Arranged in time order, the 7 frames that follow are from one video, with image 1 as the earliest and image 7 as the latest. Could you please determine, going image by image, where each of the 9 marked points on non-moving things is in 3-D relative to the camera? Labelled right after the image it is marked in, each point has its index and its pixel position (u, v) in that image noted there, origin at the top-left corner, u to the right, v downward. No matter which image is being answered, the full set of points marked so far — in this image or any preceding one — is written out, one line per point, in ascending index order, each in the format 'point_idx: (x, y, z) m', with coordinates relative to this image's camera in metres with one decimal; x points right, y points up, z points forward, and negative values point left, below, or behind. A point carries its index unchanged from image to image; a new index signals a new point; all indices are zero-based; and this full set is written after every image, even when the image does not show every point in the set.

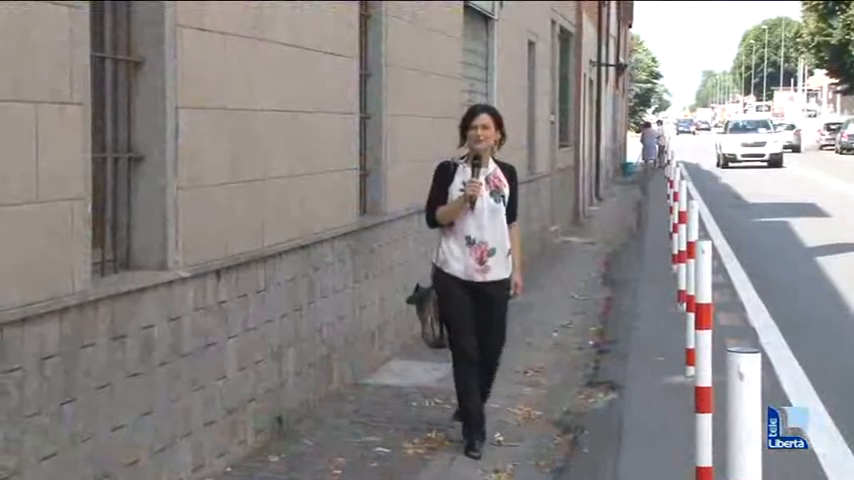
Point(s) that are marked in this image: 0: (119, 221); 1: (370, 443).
0: (-1.0, +0.1, +4.8) m
1: (-0.2, -0.8, +5.9) m
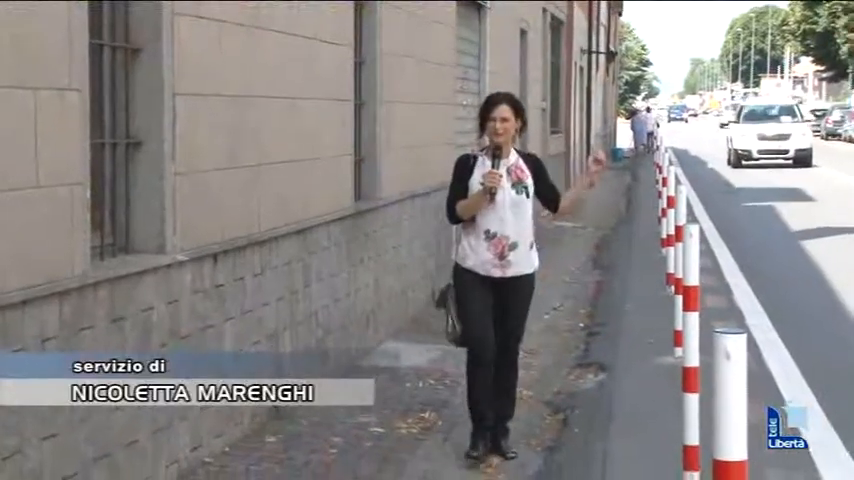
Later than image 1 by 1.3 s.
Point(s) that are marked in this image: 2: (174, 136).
0: (-1.0, +0.1, +4.9) m
1: (-0.3, -0.7, +6.0) m
2: (-0.9, +0.4, +5.0) m
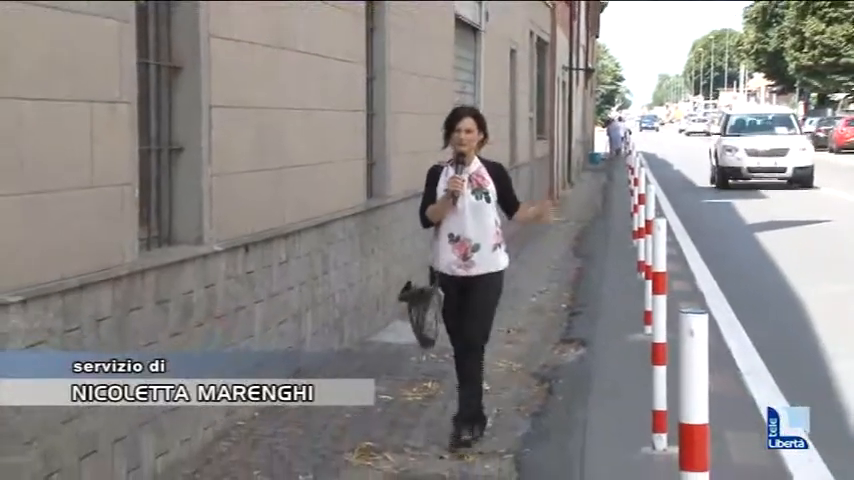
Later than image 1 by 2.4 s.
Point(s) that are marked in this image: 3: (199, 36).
0: (-1.0, +0.1, +5.6) m
1: (-0.2, -0.7, +6.7) m
2: (-0.9, +0.4, +5.8) m
3: (-0.9, +0.8, +5.6) m
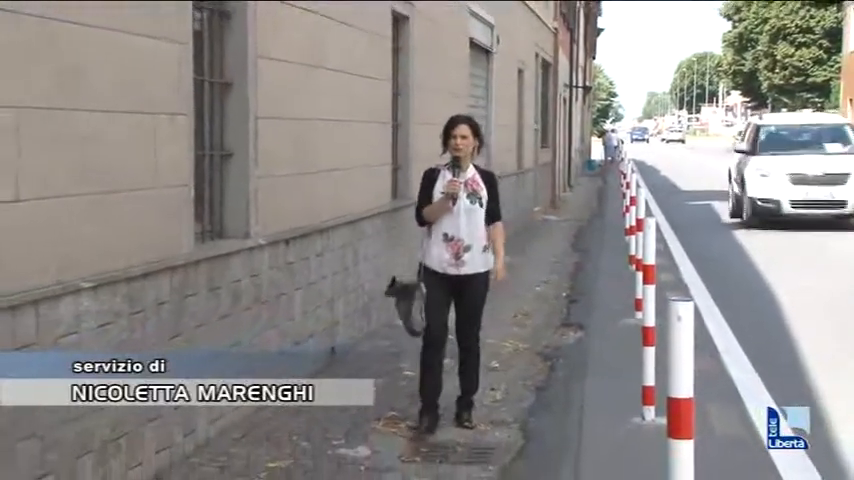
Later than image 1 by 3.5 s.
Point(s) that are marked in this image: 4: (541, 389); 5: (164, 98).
0: (-0.9, +0.2, +6.5) m
1: (-0.1, -0.7, +7.5) m
2: (-0.8, +0.4, +6.6) m
3: (-0.8, +0.8, +6.5) m
4: (+0.5, -0.7, +7.0) m
5: (-1.0, +0.6, +5.7) m
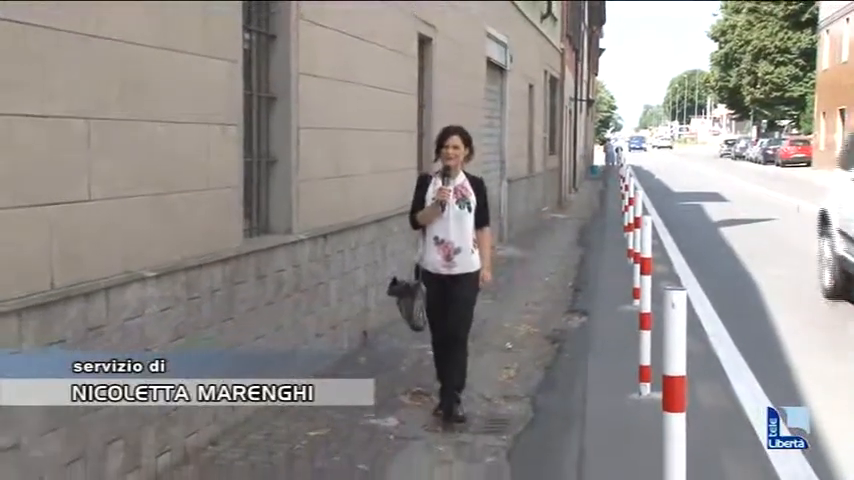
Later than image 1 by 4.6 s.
0: (-0.8, +0.2, +7.4) m
1: (0.0, -0.6, +8.4) m
2: (-0.7, +0.4, +7.5) m
3: (-0.7, +0.8, +7.3) m
4: (+0.7, -0.7, +7.9) m
5: (-0.9, +0.6, +6.6) m
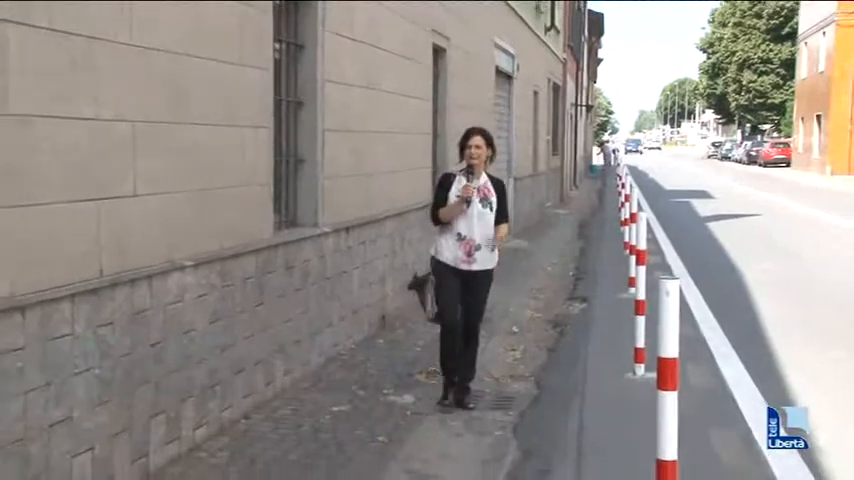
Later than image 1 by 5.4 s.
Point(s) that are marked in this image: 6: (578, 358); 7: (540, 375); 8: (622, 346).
0: (-0.8, +0.2, +8.1) m
1: (+0.1, -0.6, +9.1) m
2: (-0.6, +0.5, +8.2) m
3: (-0.6, +0.9, +8.0) m
4: (+0.7, -0.7, +8.6) m
5: (-0.9, +0.6, +7.3) m
6: (+0.9, -0.7, +8.5) m
7: (+0.6, -0.8, +8.2) m
8: (+1.2, -0.6, +8.6) m
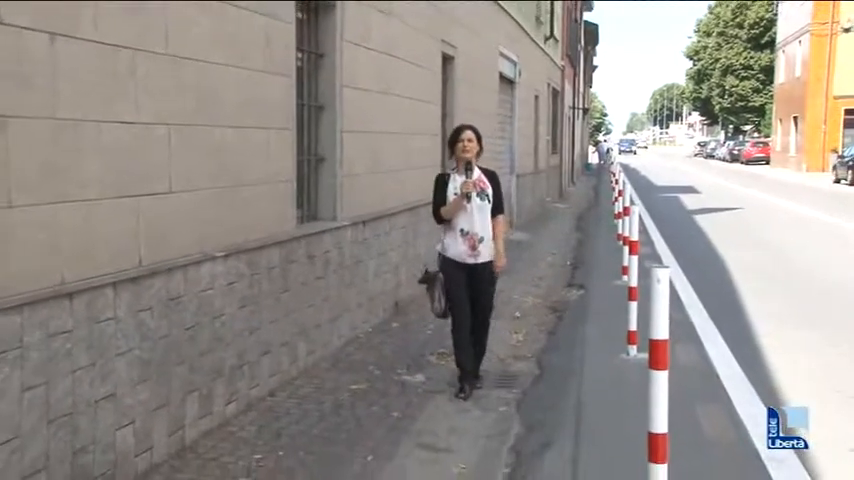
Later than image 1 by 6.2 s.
0: (-0.7, +0.3, +8.8) m
1: (+0.2, -0.5, +9.8) m
2: (-0.5, +0.5, +8.9) m
3: (-0.5, +0.9, +8.8) m
4: (+0.8, -0.6, +9.3) m
5: (-0.8, +0.7, +8.0) m
6: (+1.0, -0.6, +9.2) m
7: (+0.7, -0.7, +8.9) m
8: (+1.3, -0.6, +9.3) m
